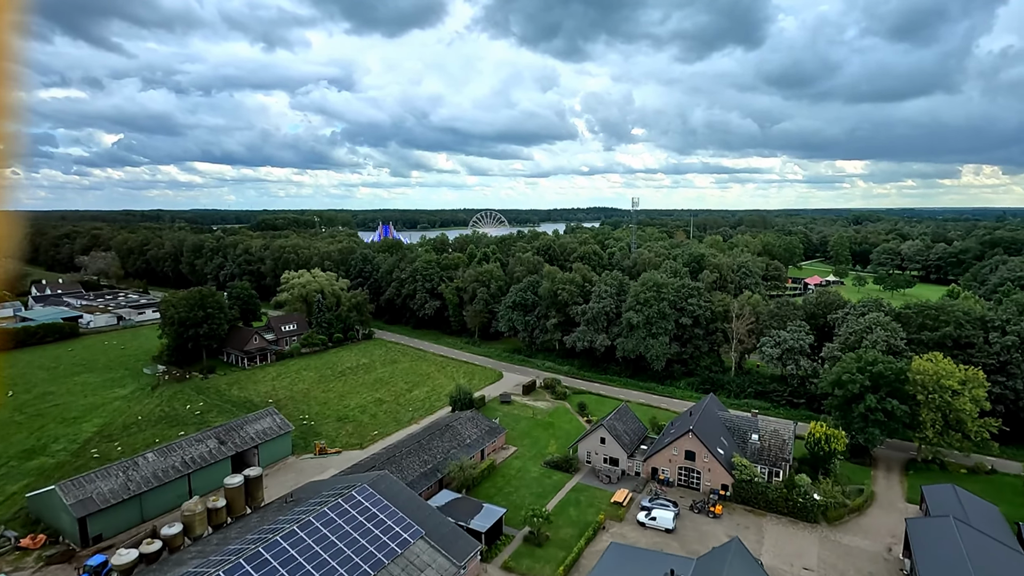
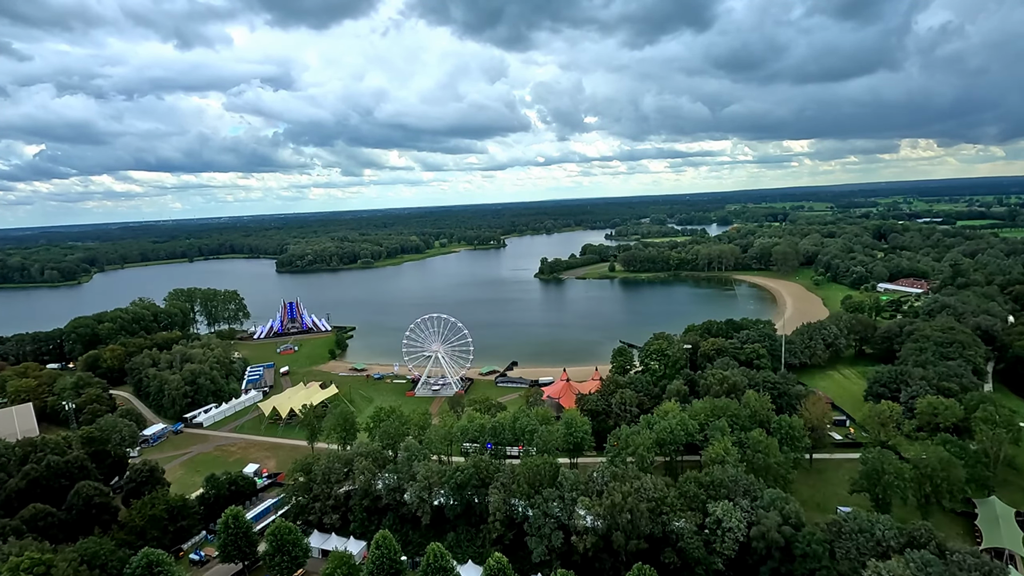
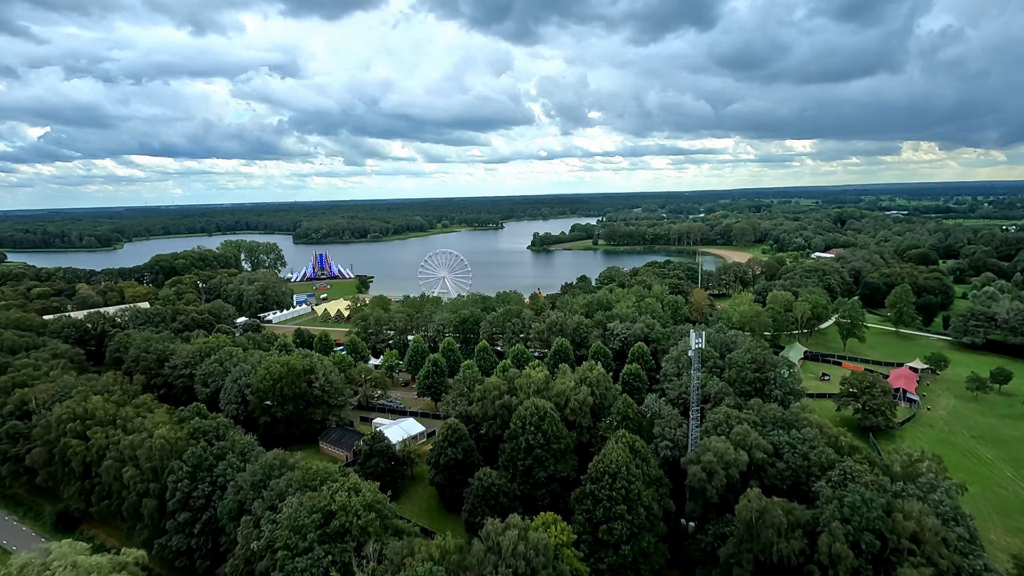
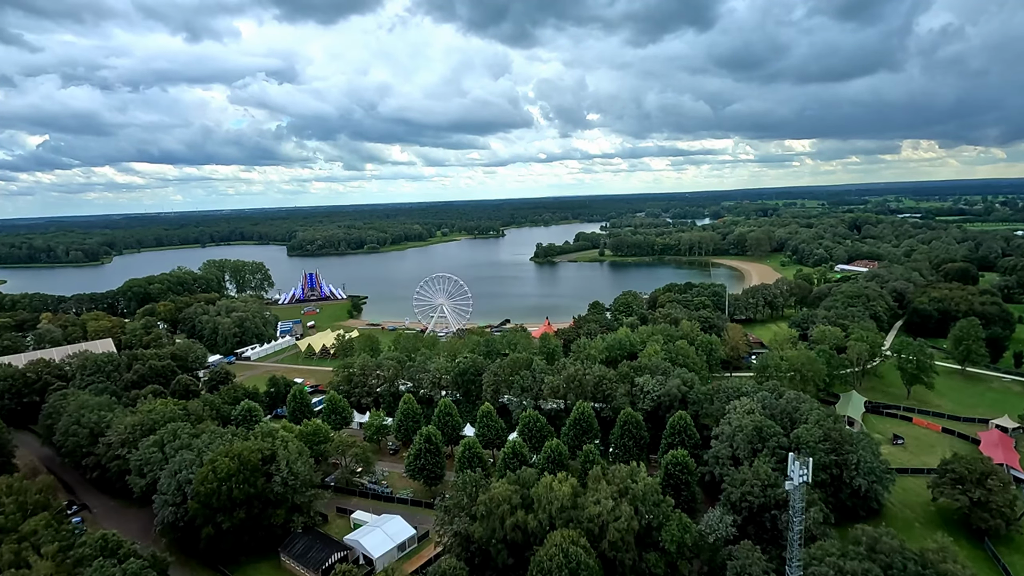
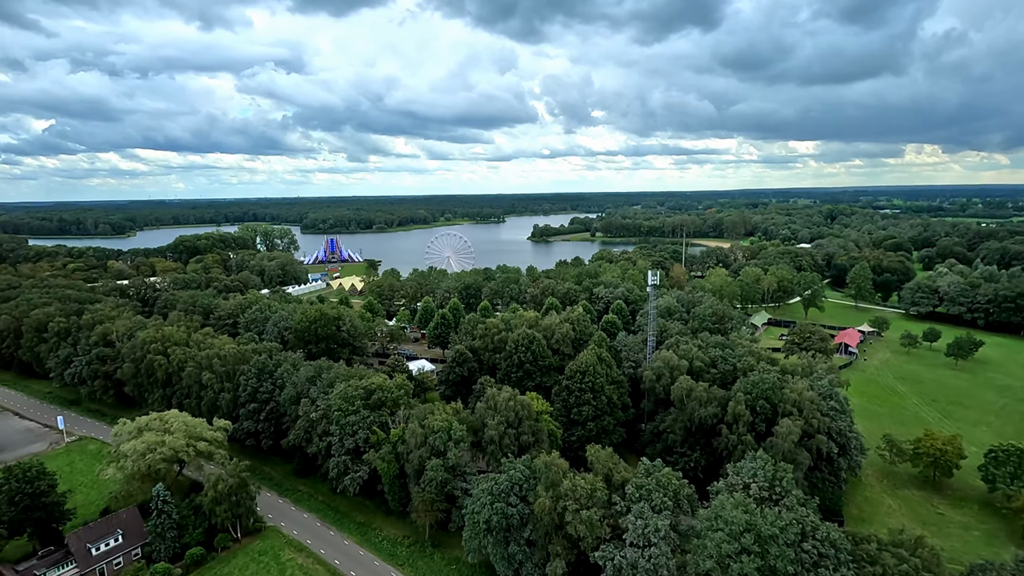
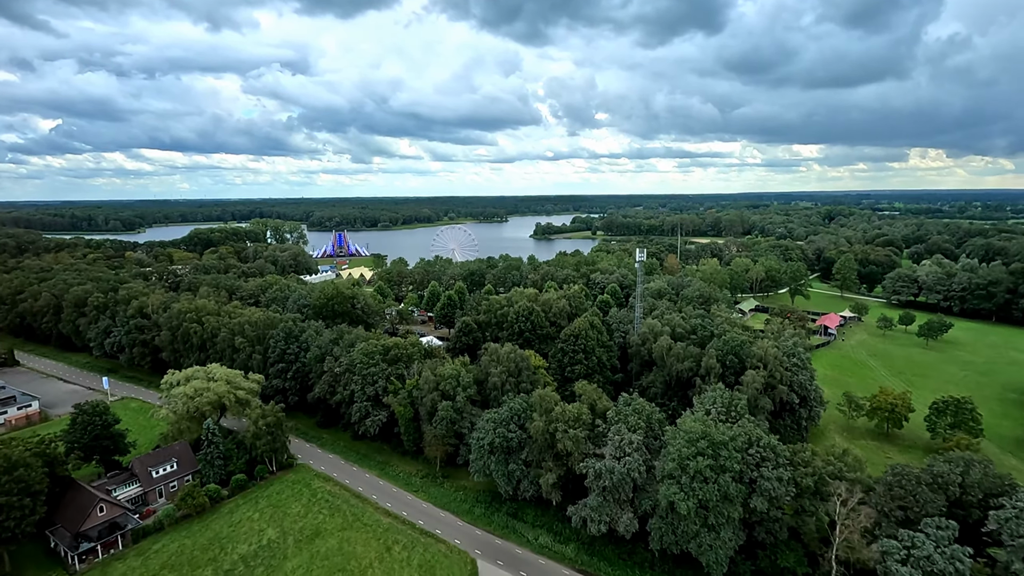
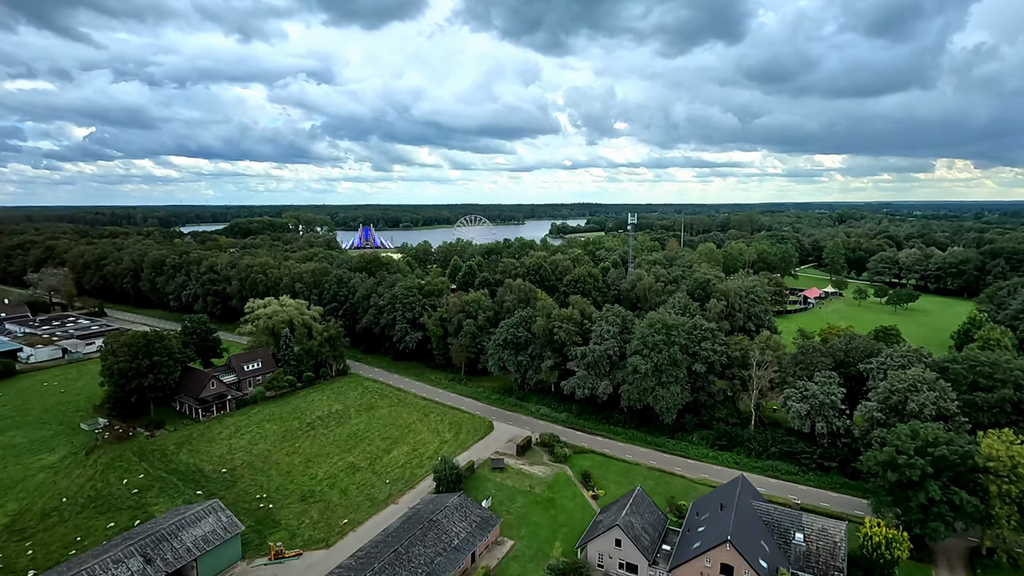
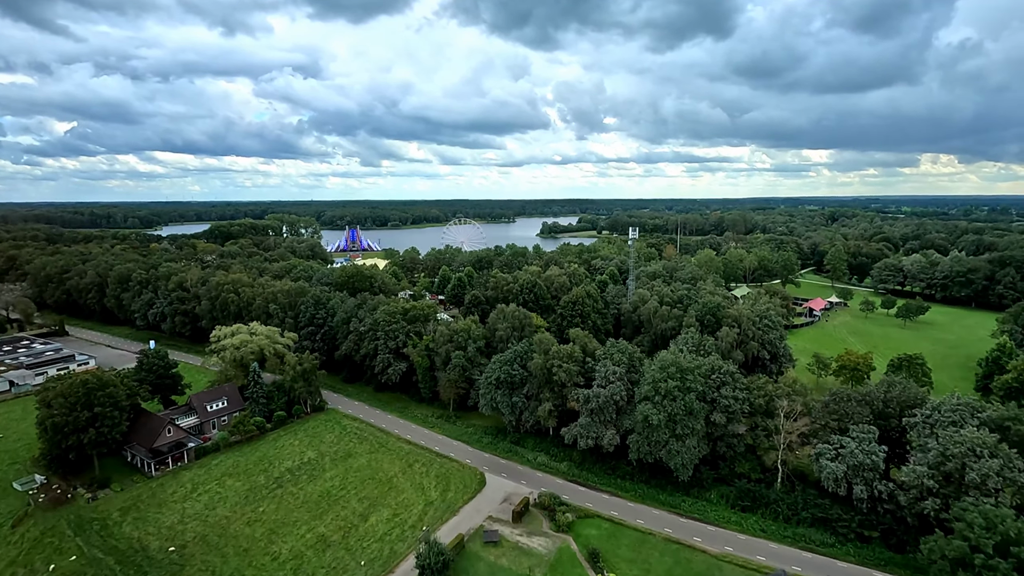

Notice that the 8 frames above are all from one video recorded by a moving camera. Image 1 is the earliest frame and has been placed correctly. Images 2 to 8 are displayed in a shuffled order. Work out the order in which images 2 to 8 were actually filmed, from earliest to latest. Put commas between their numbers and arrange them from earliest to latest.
7, 8, 6, 5, 3, 4, 2
